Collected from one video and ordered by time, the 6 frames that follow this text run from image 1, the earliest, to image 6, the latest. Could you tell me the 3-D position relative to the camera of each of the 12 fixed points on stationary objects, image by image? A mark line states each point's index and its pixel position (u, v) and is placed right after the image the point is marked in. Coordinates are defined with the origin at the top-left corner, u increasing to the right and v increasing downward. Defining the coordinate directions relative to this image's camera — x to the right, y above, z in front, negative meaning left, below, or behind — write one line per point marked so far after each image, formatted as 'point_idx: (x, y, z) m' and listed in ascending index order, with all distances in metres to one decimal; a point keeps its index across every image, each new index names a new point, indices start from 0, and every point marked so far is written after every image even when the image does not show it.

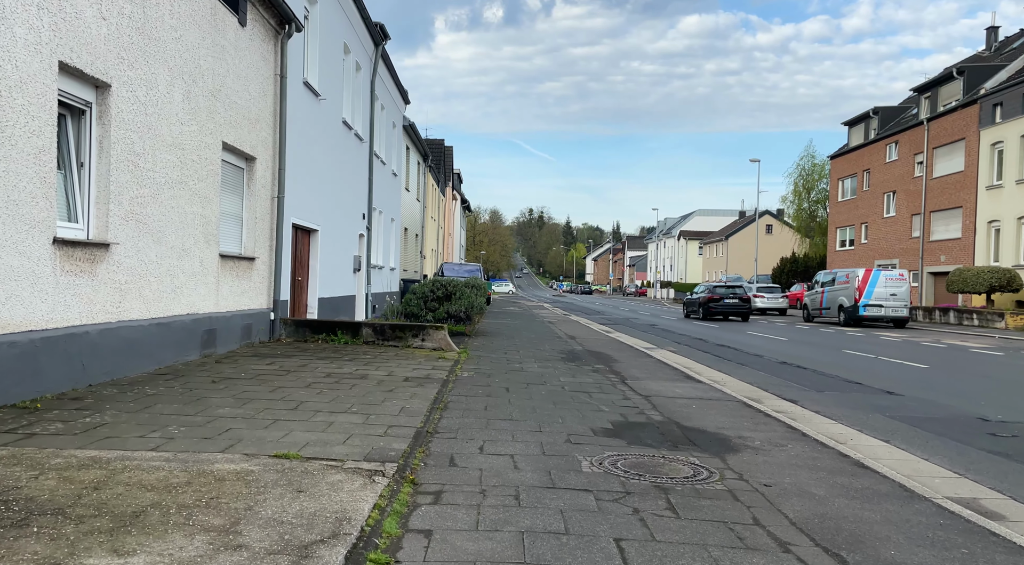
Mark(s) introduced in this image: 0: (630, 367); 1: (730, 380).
0: (+1.8, -1.3, +10.3) m
1: (+3.1, -1.4, +9.5) m
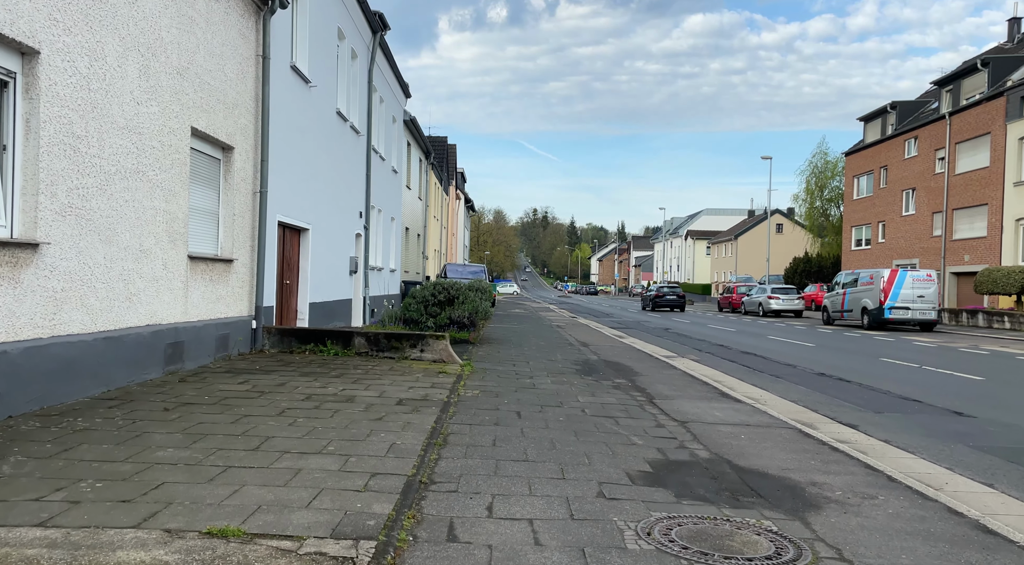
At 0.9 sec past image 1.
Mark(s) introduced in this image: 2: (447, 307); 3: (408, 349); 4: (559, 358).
0: (+1.9, -1.3, +9.1) m
1: (+3.2, -1.4, +8.3) m
2: (-1.3, -0.5, +13.6) m
3: (-1.5, -1.0, +9.9) m
4: (+0.8, -1.3, +11.5) m
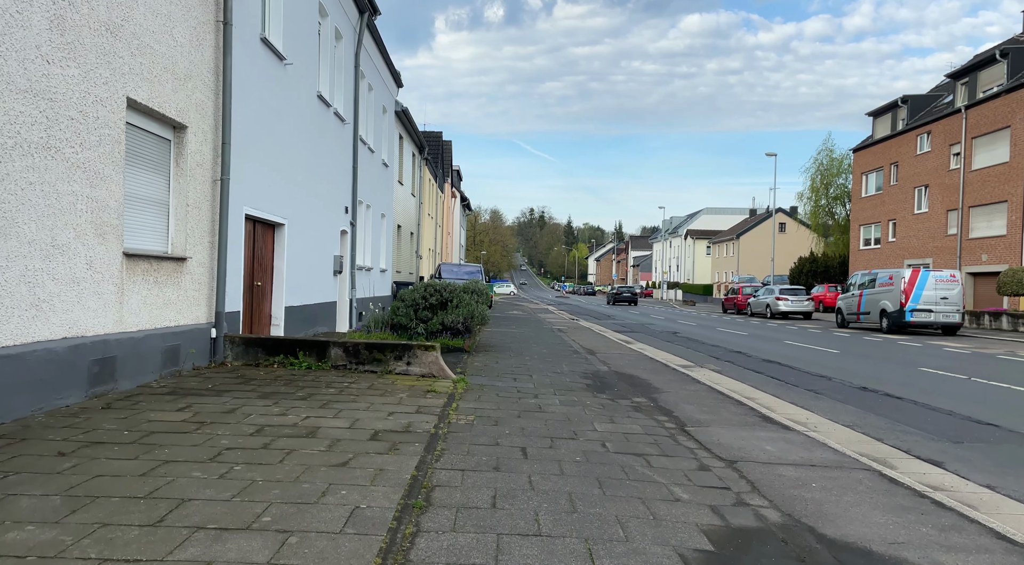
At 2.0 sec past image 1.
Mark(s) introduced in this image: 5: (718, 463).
0: (+2.0, -1.4, +7.8) m
1: (+3.2, -1.4, +7.0) m
2: (-1.3, -0.5, +12.2) m
3: (-1.5, -1.0, +8.6) m
4: (+0.8, -1.3, +10.1) m
5: (+1.5, -1.4, +5.1) m
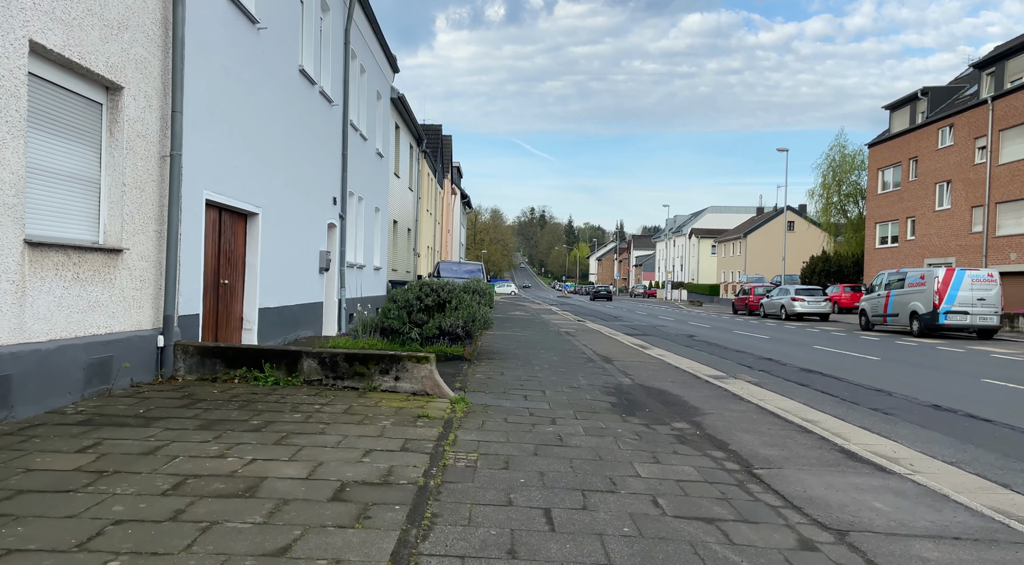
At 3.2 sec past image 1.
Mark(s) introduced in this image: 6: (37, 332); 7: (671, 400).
0: (+2.1, -1.4, +6.3) m
1: (+3.3, -1.4, +5.5) m
2: (-1.2, -0.5, +10.7) m
3: (-1.4, -1.0, +7.1) m
4: (+0.9, -1.3, +8.6) m
5: (+1.6, -1.3, +3.6) m
6: (-3.7, -0.4, +5.4) m
7: (+1.8, -1.3, +7.8) m
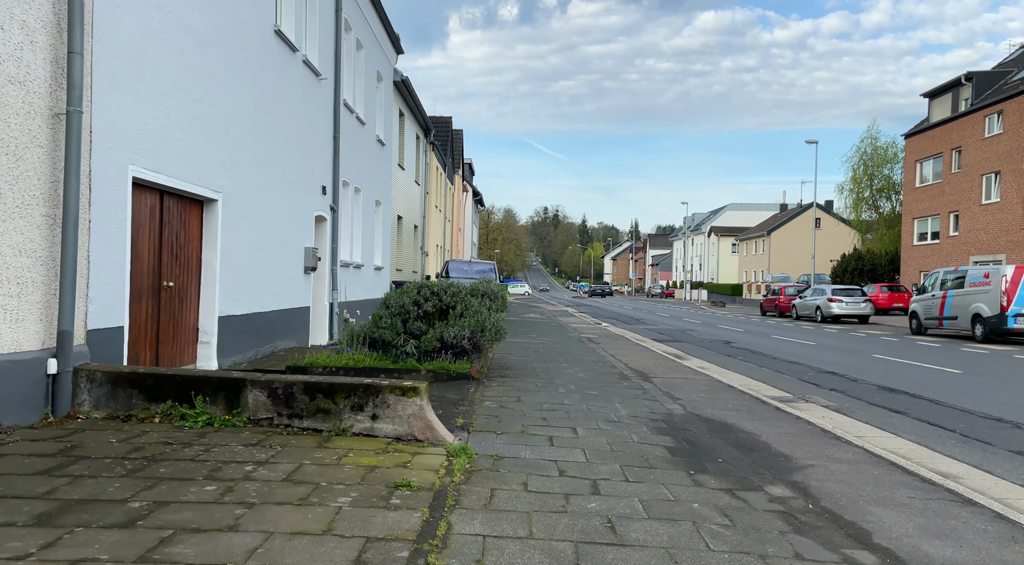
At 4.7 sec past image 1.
0: (+2.2, -1.4, +4.3) m
1: (+3.4, -1.4, +3.5) m
2: (-1.0, -0.5, +8.8) m
3: (-1.2, -1.0, +5.2) m
4: (+1.1, -1.3, +6.7) m
5: (+1.7, -1.3, +1.6) m
6: (-3.6, -0.4, +3.5) m
7: (+2.0, -1.4, +5.8) m
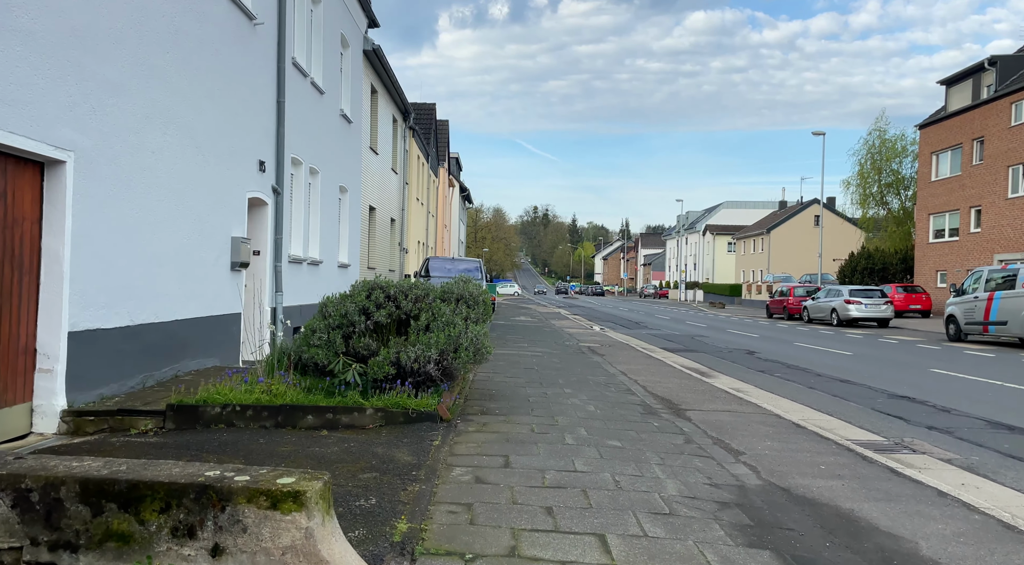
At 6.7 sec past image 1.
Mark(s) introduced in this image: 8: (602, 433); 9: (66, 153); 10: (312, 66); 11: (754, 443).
0: (+2.1, -1.4, +1.8) m
1: (+3.4, -1.4, +1.0) m
2: (-1.1, -0.5, +6.3) m
3: (-1.3, -1.0, +2.6) m
4: (+1.0, -1.3, +4.2) m
5: (+1.7, -1.3, -0.9) m
6: (-3.7, -0.4, +0.9) m
7: (+1.9, -1.4, +3.3) m
8: (+0.8, -1.3, +5.8) m
9: (-3.7, +1.1, +5.5) m
10: (-3.7, +4.1, +12.6) m
11: (+2.1, -1.4, +5.8) m
